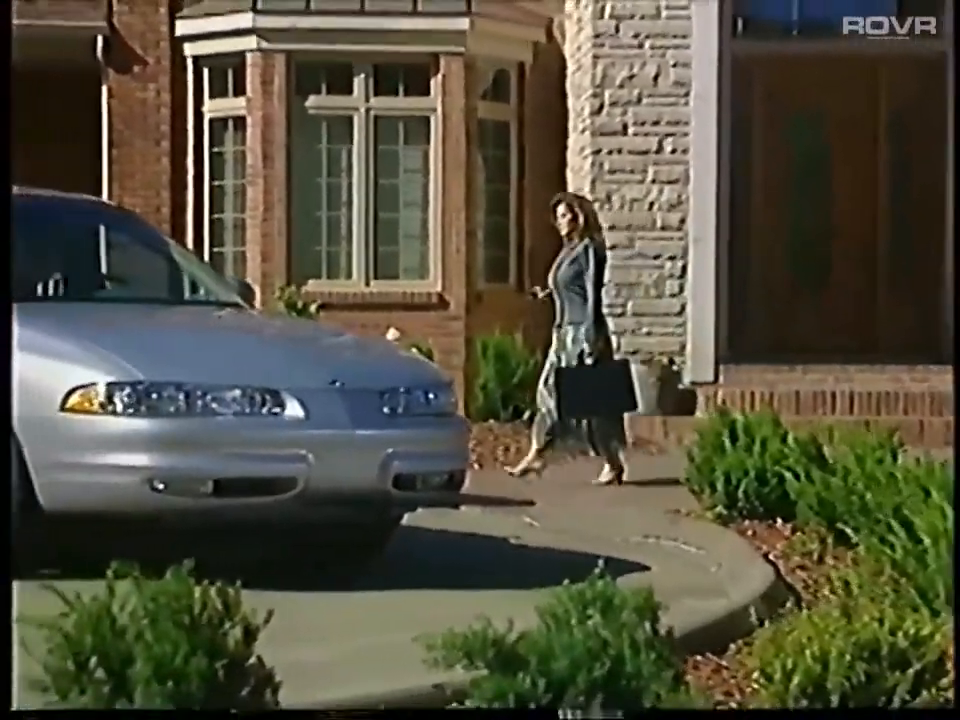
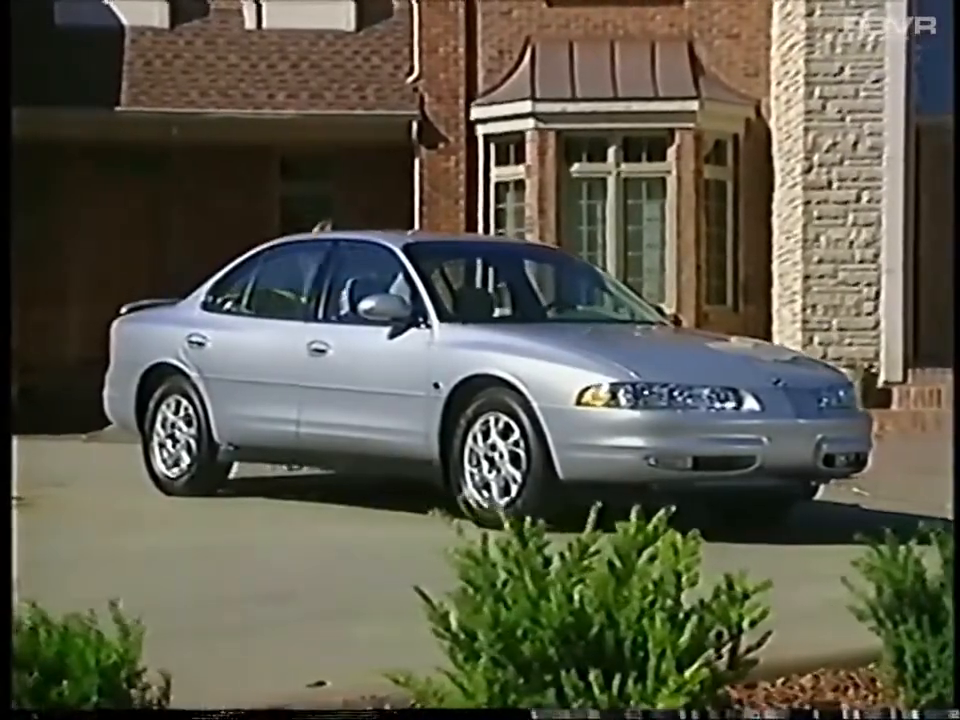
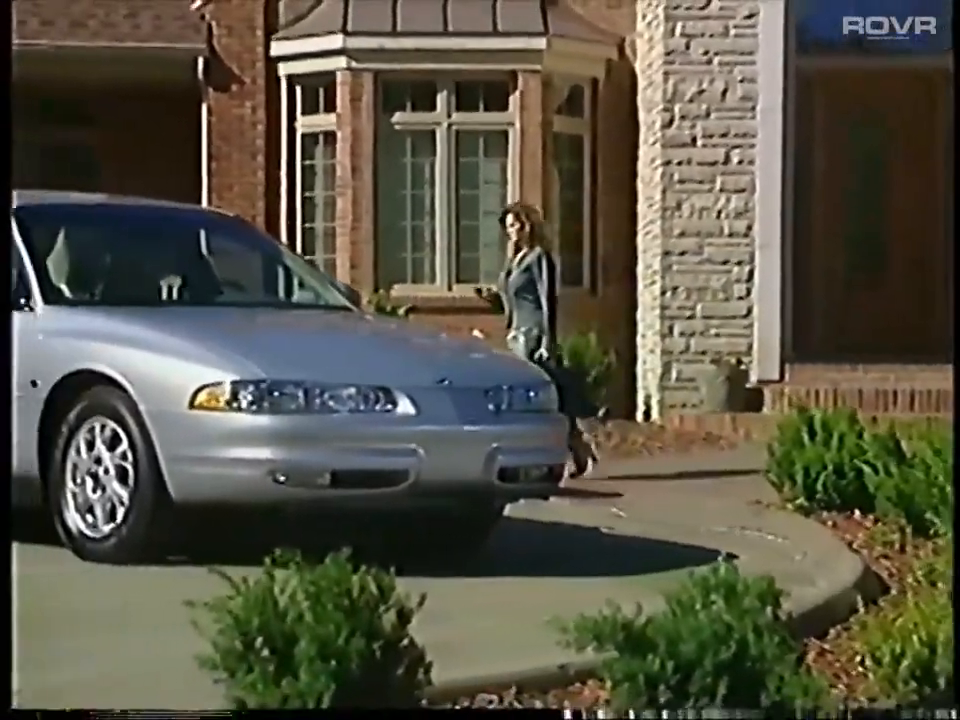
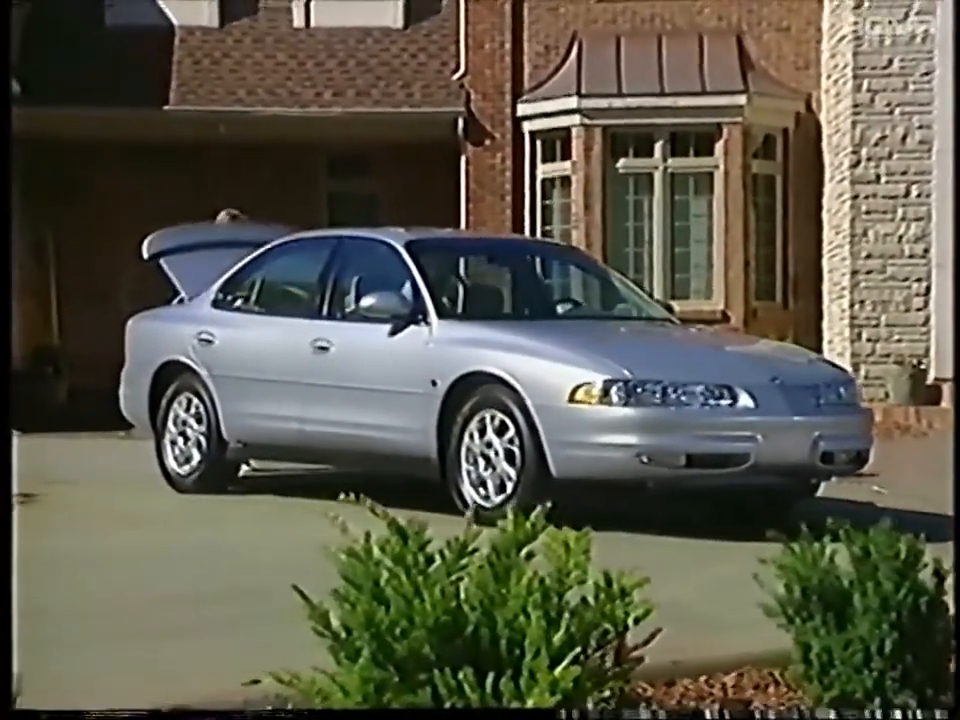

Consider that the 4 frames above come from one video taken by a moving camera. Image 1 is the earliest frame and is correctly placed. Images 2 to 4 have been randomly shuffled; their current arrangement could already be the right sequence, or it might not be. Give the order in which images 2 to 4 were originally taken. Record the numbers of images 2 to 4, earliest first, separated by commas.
3, 4, 2
